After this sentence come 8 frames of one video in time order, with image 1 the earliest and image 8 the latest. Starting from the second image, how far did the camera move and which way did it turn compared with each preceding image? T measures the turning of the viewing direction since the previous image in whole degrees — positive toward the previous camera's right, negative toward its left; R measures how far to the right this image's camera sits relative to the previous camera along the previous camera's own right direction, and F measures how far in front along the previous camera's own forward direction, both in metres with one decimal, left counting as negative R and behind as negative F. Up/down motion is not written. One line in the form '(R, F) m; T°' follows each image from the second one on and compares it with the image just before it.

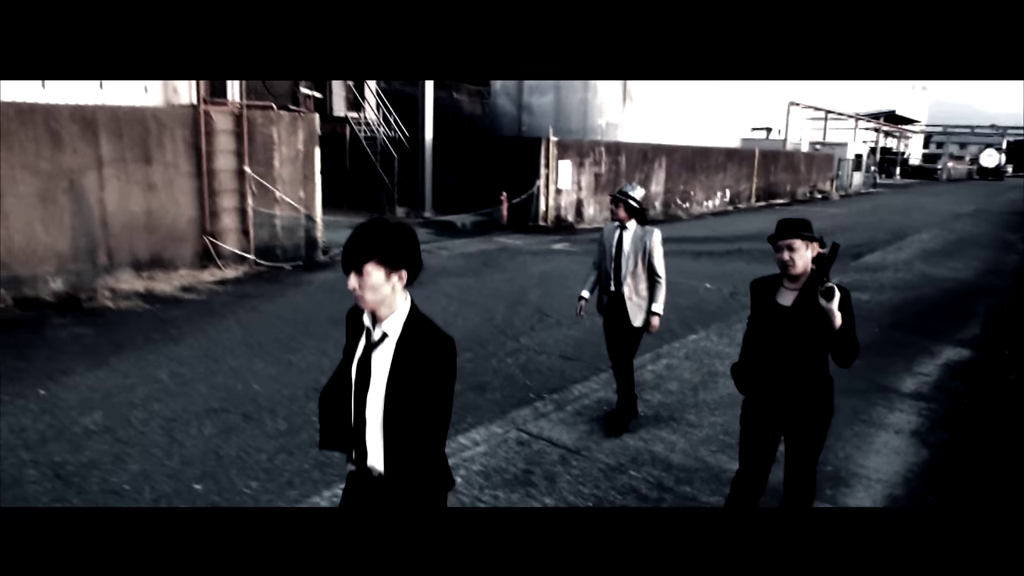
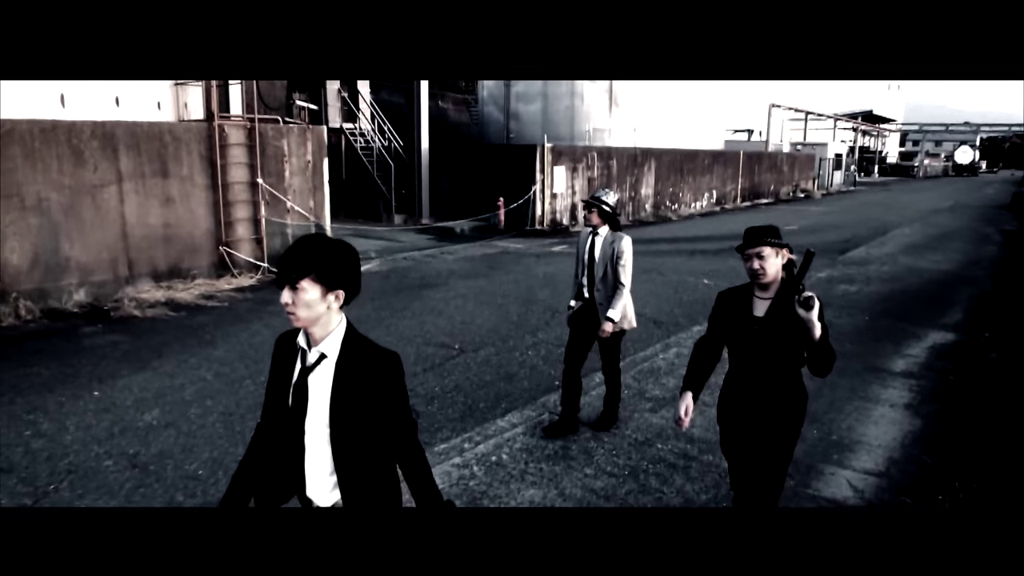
(-0.3, -0.4) m; +1°
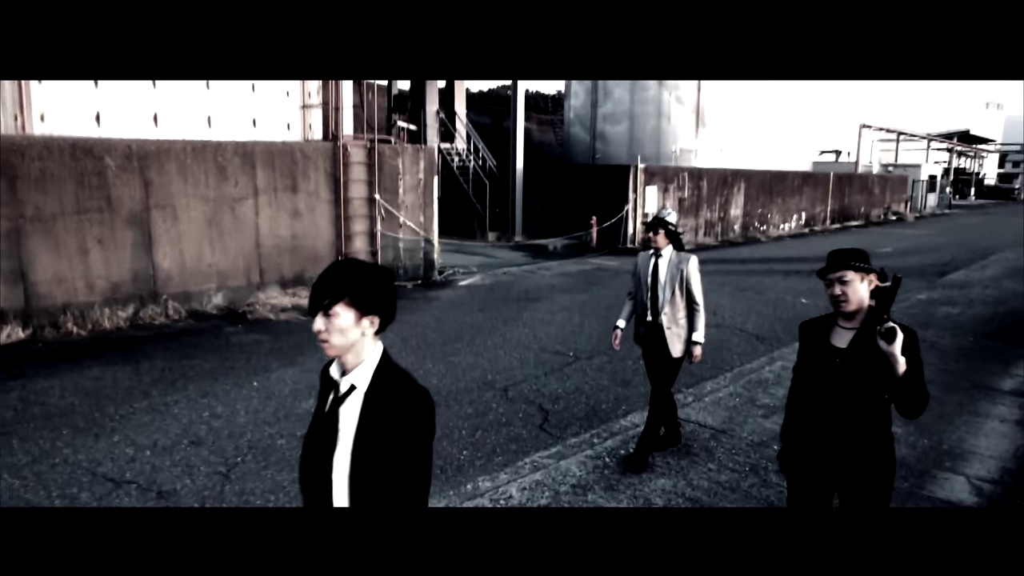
(-0.4, -0.5) m; -5°
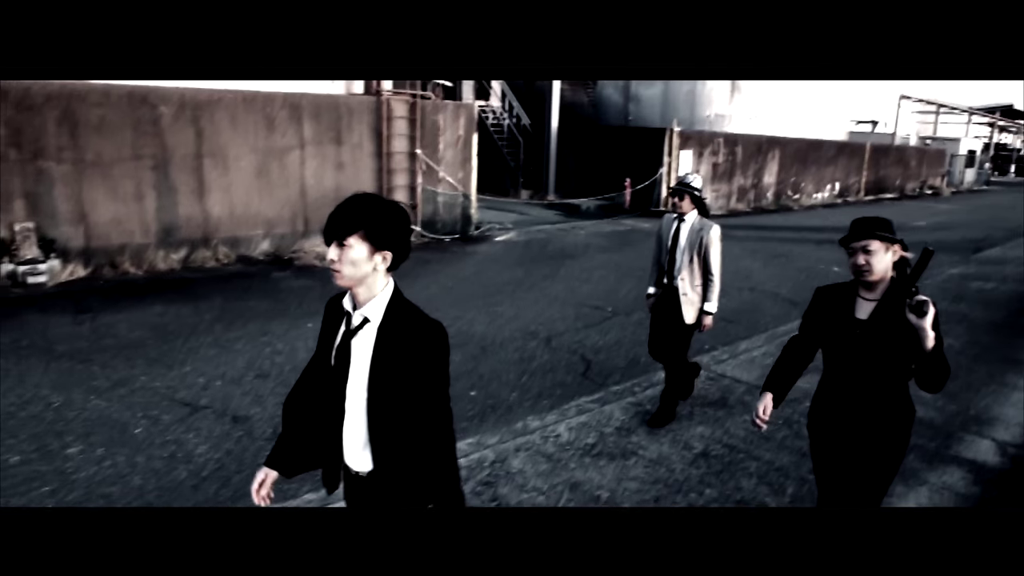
(-0.2, -0.3) m; -2°
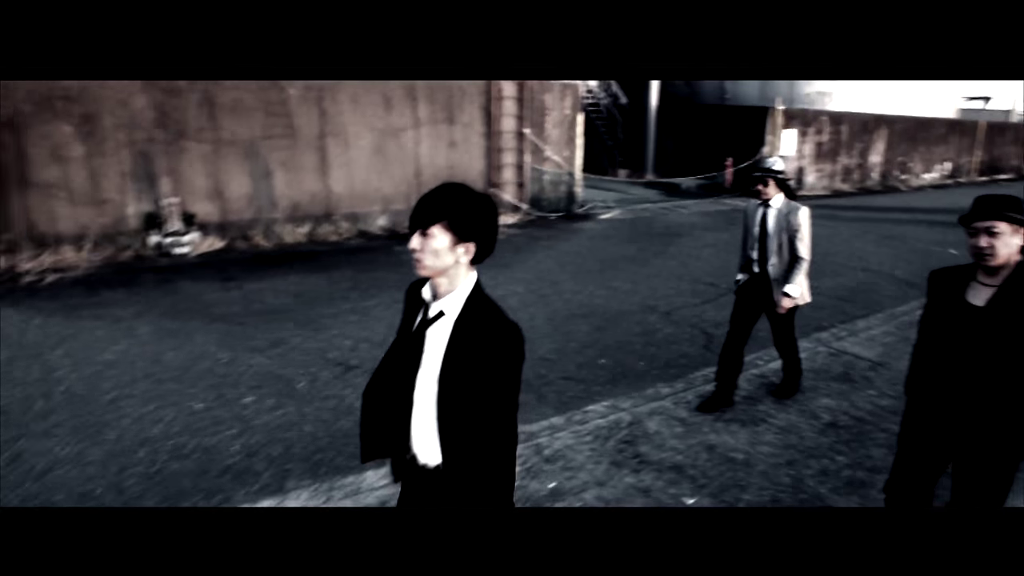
(-0.3, -0.3) m; -6°
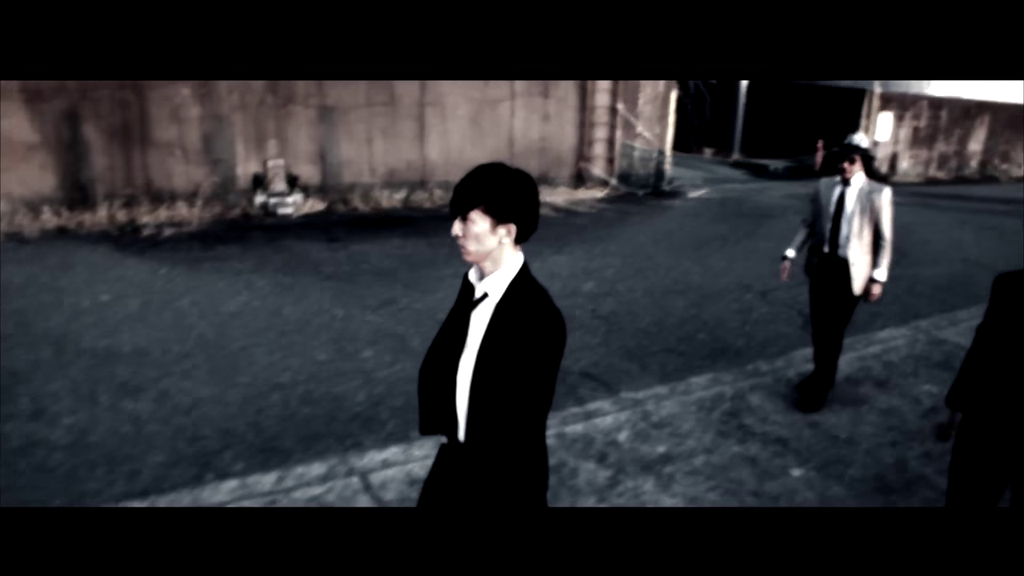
(-0.3, -0.2) m; -5°
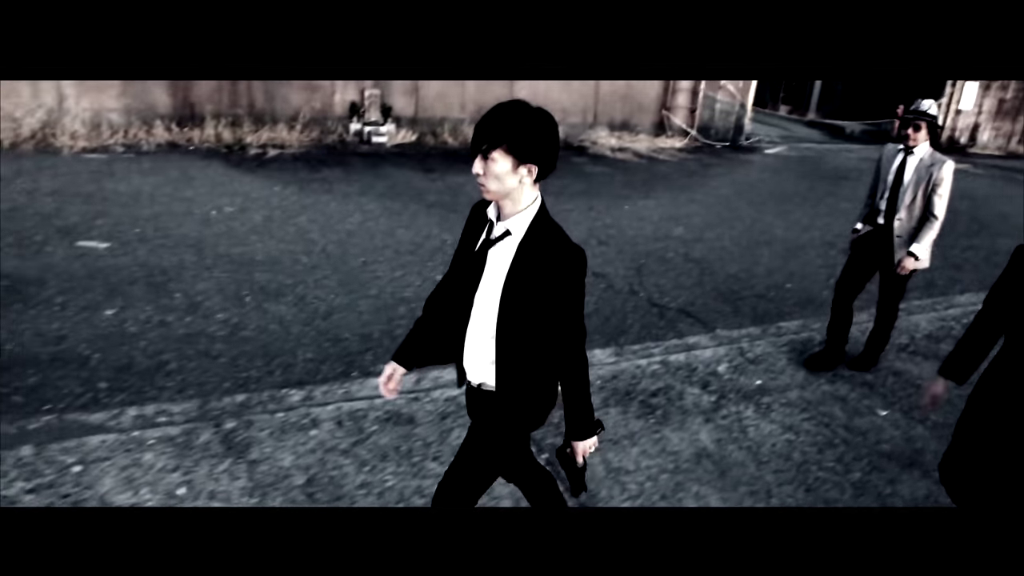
(-0.4, -0.5) m; -3°
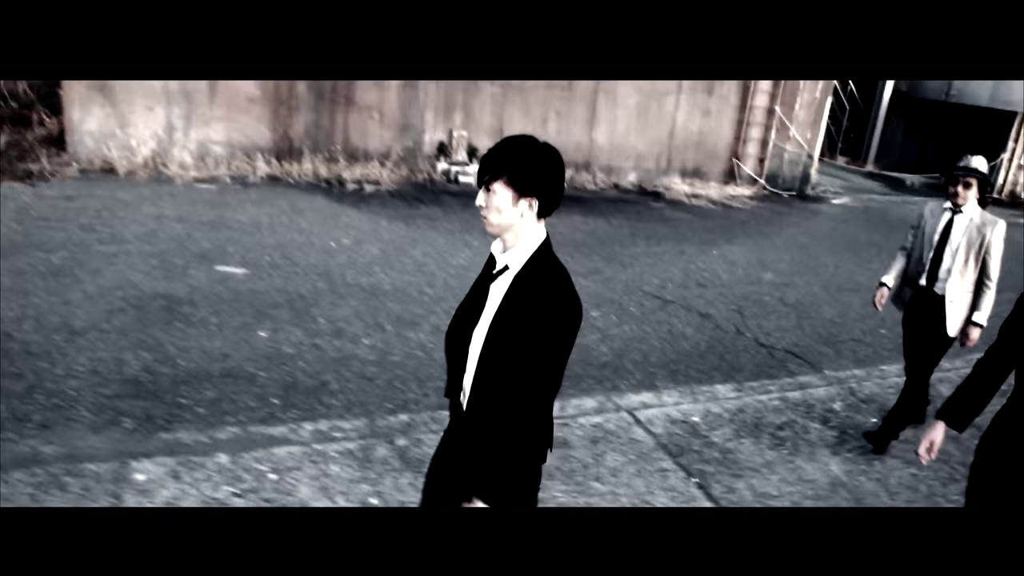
(-0.7, -0.4) m; -2°
